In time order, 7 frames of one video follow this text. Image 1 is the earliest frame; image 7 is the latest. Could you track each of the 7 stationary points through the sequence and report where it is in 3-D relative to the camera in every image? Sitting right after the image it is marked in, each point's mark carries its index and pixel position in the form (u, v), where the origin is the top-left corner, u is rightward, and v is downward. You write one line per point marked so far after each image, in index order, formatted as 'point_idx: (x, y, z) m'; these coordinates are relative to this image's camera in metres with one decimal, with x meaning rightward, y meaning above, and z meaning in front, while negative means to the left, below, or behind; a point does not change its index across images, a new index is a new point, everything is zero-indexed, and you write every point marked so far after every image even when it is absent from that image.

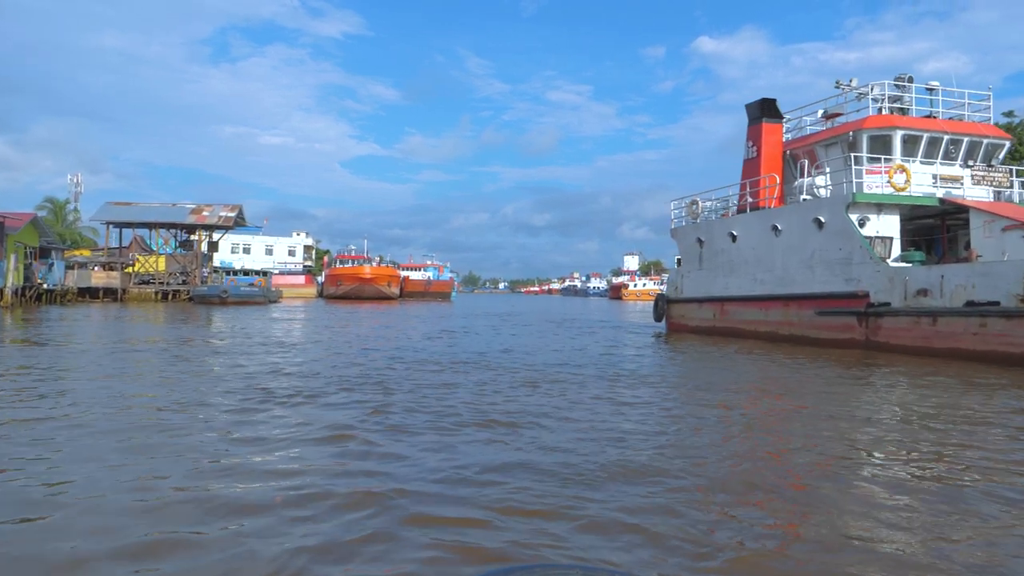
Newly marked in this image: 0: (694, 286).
0: (+4.5, +0.1, +16.7) m
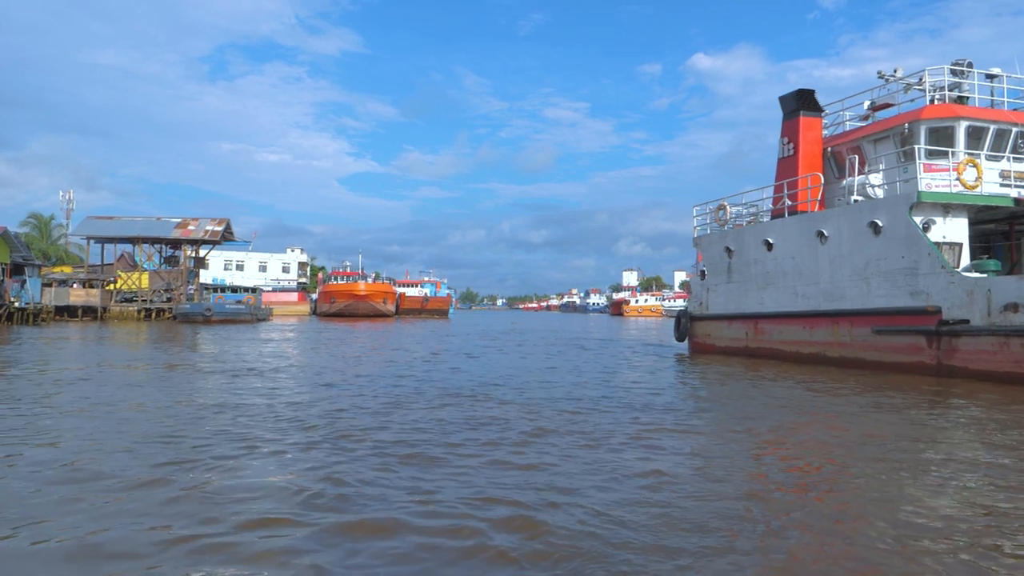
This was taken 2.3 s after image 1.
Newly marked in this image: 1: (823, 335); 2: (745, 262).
0: (+4.6, -0.3, +14.9) m
1: (+5.6, -0.8, +12.2) m
2: (+4.9, +0.5, +14.1) m
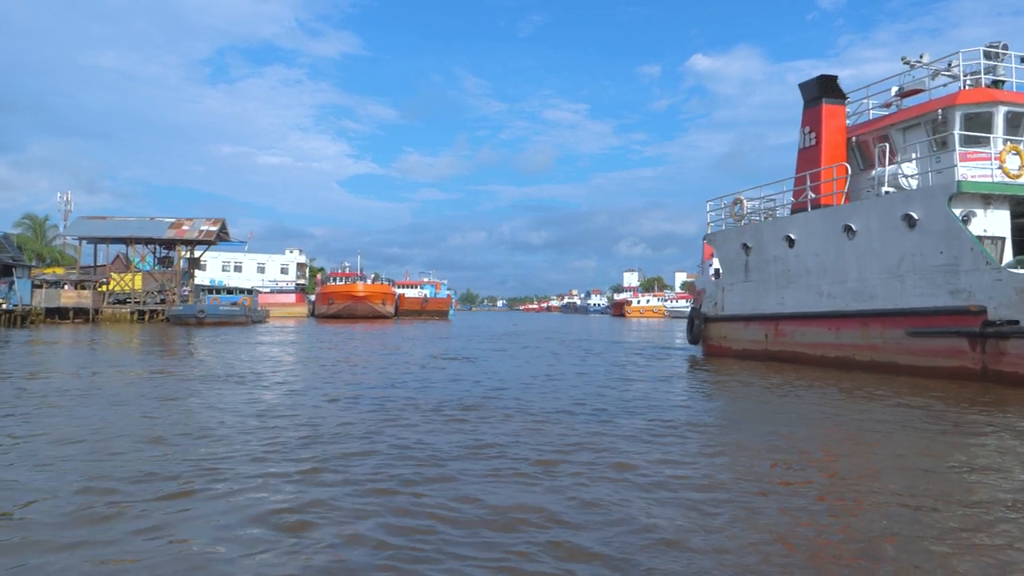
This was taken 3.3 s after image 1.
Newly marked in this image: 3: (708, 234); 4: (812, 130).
0: (+4.7, -0.3, +14.0) m
1: (+5.7, -0.8, +11.3) m
2: (+5.0, +0.5, +13.3) m
3: (+4.4, +1.2, +15.1) m
4: (+5.8, +3.1, +13.0) m
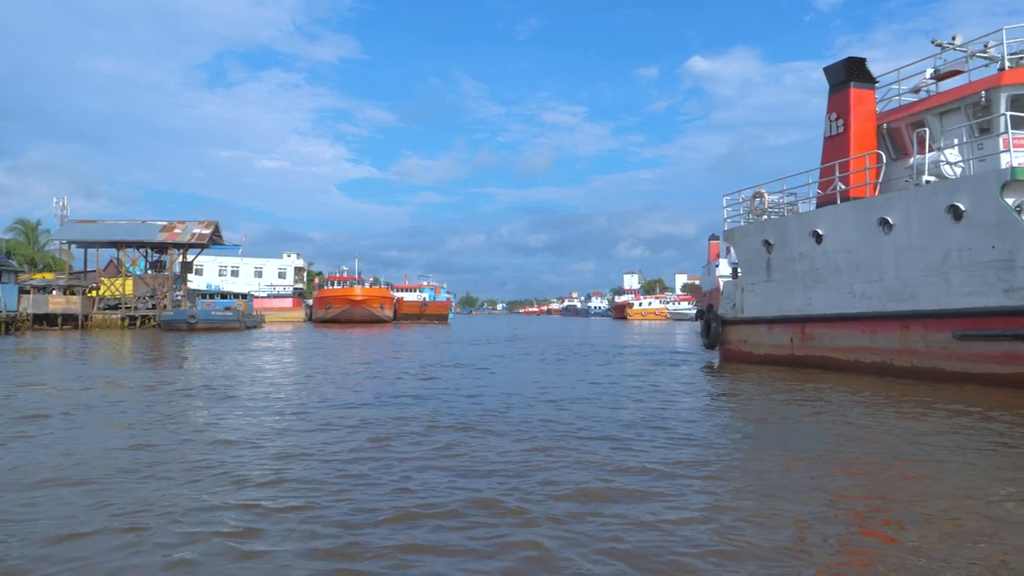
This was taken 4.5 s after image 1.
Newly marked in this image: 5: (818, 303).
0: (+4.8, -0.3, +13.0) m
1: (+5.8, -0.8, +10.3) m
2: (+5.0, +0.6, +12.3) m
3: (+4.5, +1.2, +14.2) m
4: (+5.8, +3.1, +12.0) m
5: (+5.3, -0.3, +11.6) m
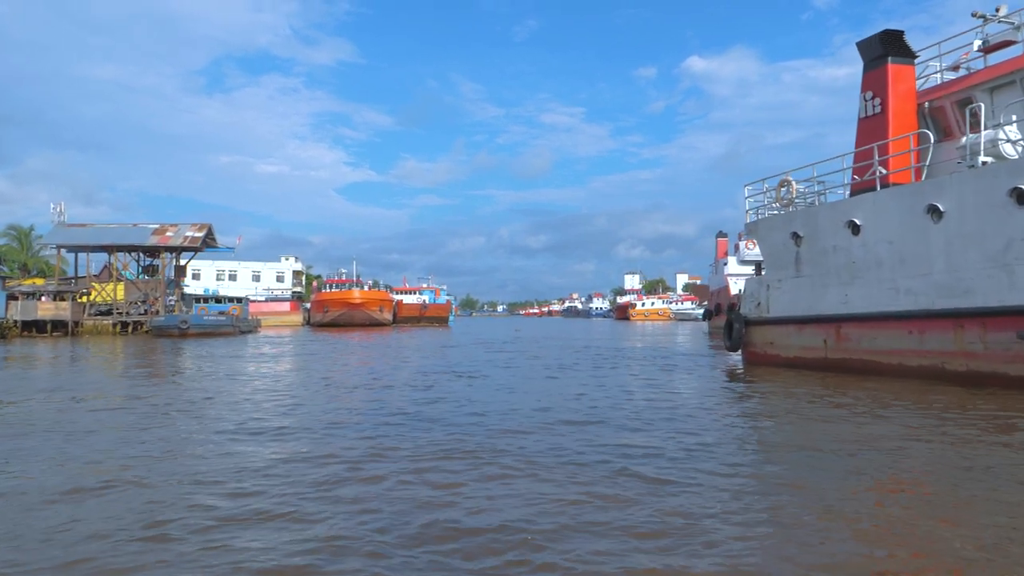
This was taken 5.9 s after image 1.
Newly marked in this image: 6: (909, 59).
0: (+4.9, -0.2, +11.9) m
1: (+5.9, -0.7, +9.2) m
2: (+5.1, +0.6, +11.2) m
3: (+4.6, +1.3, +13.1) m
4: (+5.9, +3.1, +10.9) m
5: (+5.4, -0.2, +10.5) m
6: (+6.4, +3.7, +10.8) m
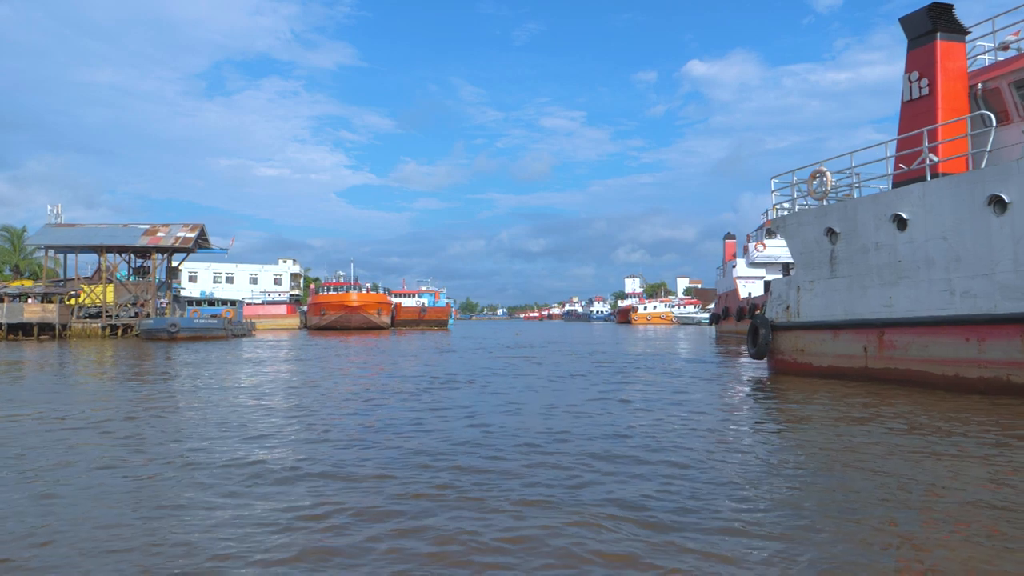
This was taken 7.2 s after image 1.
0: (+4.9, -0.2, +10.8) m
1: (+5.9, -0.8, +8.1) m
2: (+5.2, +0.6, +10.1) m
3: (+4.6, +1.2, +12.0) m
4: (+6.0, +3.1, +9.9) m
5: (+5.5, -0.2, +9.4) m
6: (+6.5, +3.7, +9.7) m
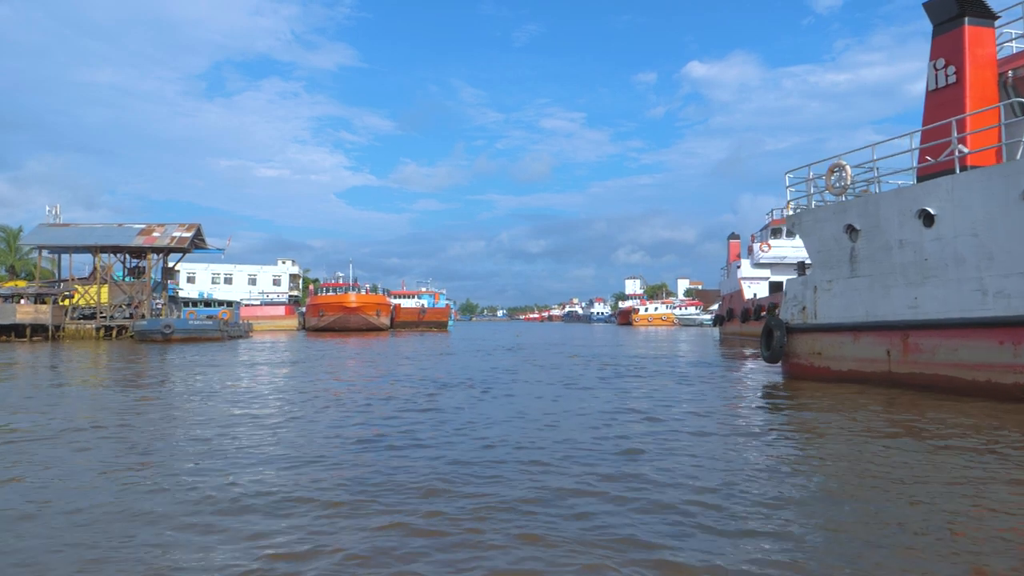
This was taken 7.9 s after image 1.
0: (+5.0, -0.2, +10.3) m
1: (+6.0, -0.8, +7.6) m
2: (+5.2, +0.6, +9.5) m
3: (+4.7, +1.2, +11.4) m
4: (+6.0, +3.1, +9.3) m
5: (+5.5, -0.2, +8.9) m
6: (+6.5, +3.7, +9.2) m
